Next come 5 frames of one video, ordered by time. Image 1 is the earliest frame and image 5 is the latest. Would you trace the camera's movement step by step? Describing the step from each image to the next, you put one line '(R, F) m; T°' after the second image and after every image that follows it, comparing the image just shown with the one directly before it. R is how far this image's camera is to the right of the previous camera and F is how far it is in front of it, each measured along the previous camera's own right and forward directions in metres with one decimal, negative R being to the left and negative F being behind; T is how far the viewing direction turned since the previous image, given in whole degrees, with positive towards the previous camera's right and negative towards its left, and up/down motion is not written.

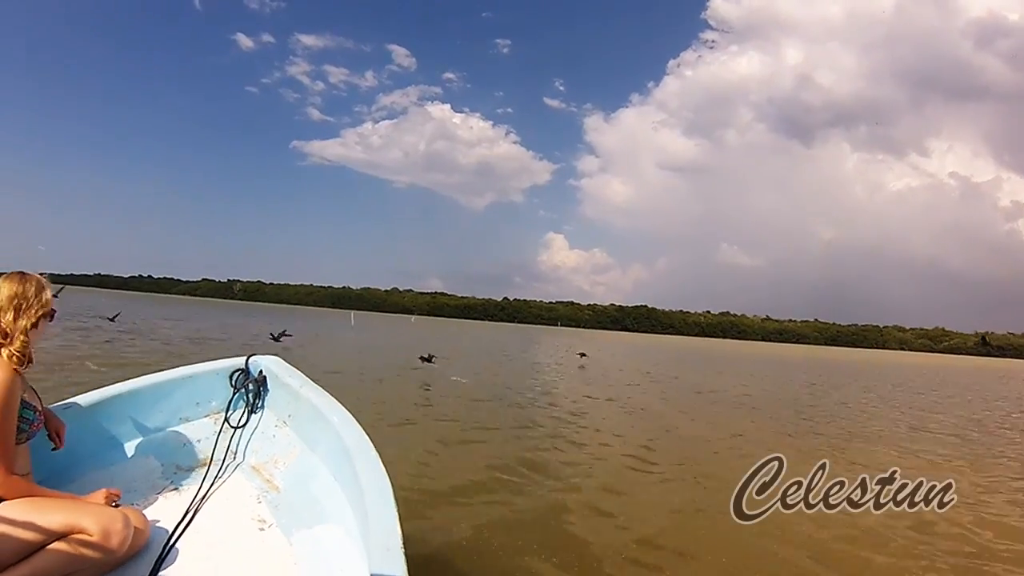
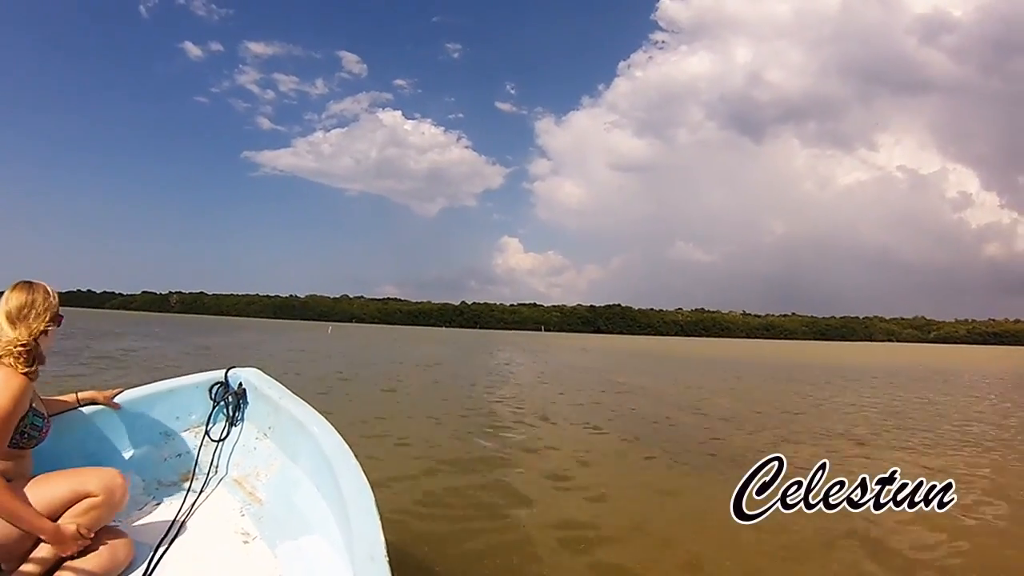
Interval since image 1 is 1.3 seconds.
(+1.3, +0.5) m; +1°
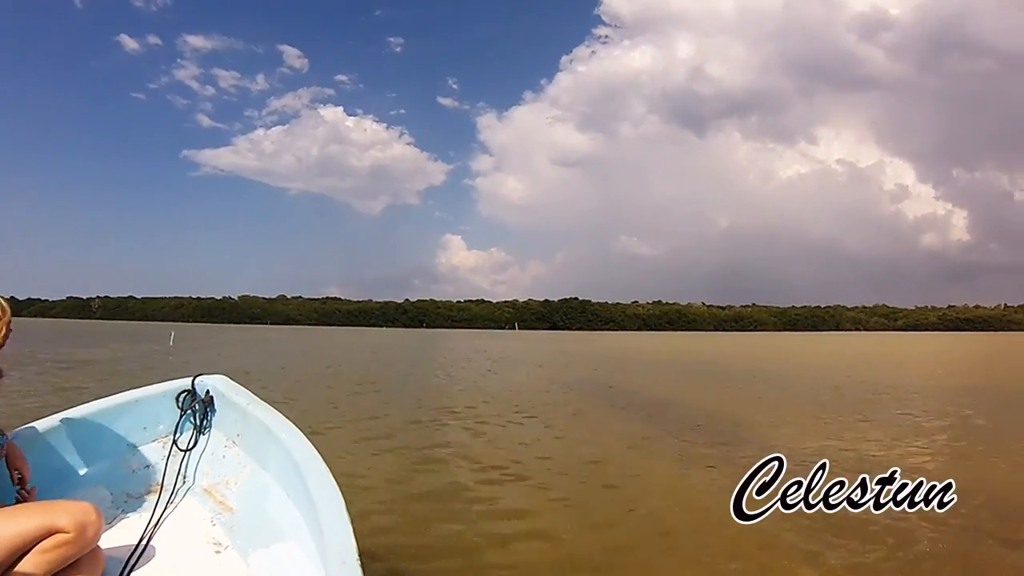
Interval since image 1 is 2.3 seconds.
(-0.4, +0.2) m; +5°
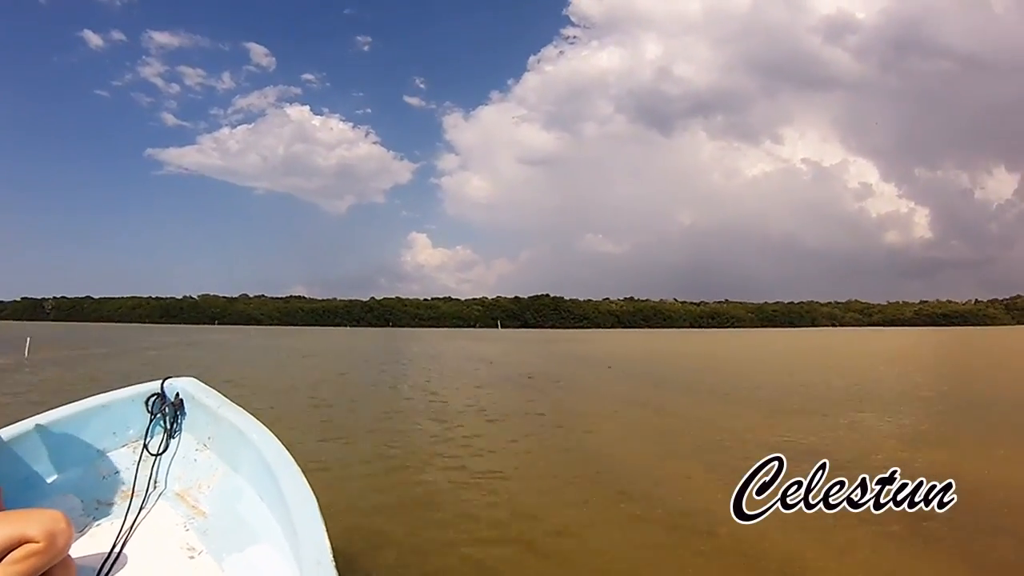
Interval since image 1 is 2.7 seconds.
(-0.2, 0.0) m; +3°
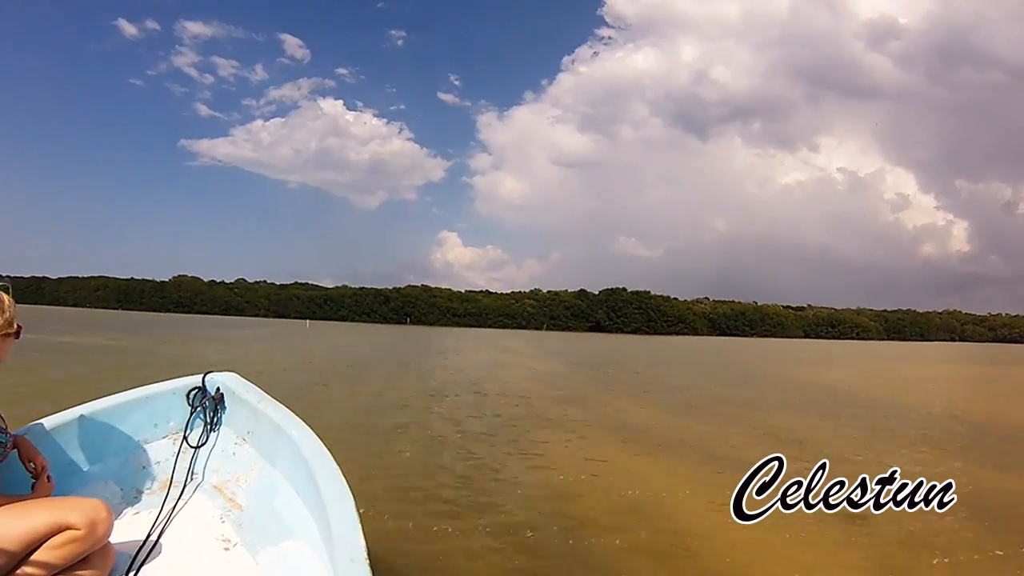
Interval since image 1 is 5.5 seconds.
(+0.1, +0.1) m; -2°
